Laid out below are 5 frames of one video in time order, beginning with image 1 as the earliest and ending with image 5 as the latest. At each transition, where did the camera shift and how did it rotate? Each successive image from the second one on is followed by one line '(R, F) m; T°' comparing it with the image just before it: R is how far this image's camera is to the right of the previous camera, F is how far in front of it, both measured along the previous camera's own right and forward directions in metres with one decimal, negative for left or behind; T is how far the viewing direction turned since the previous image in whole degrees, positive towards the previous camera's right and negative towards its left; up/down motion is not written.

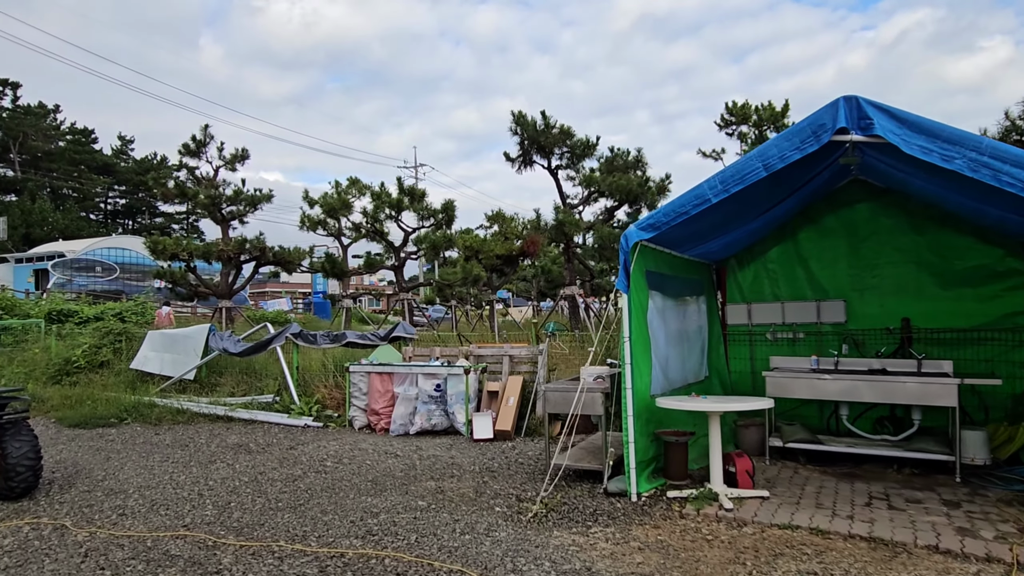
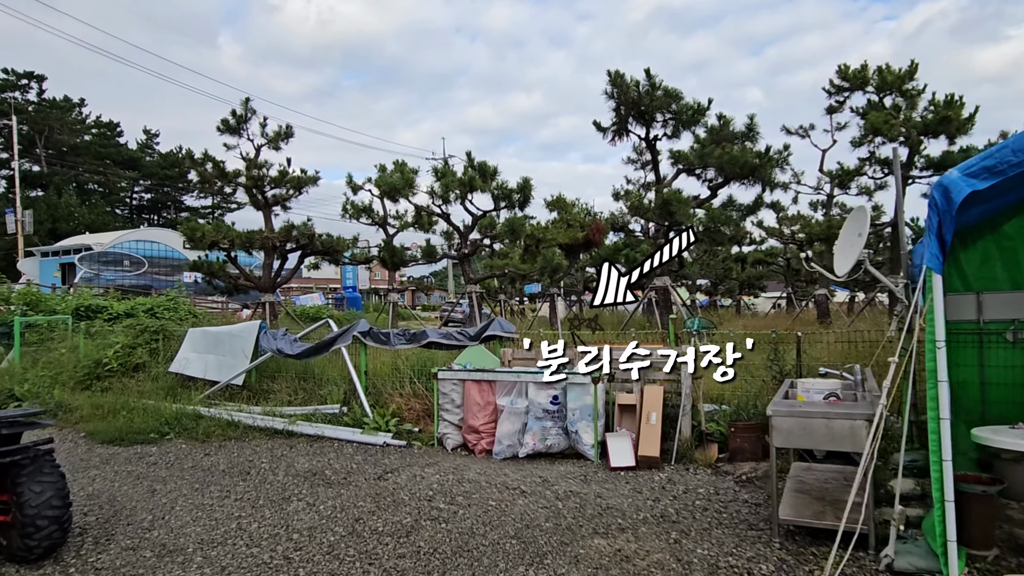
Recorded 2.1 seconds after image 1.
(-0.9, +1.2) m; -2°
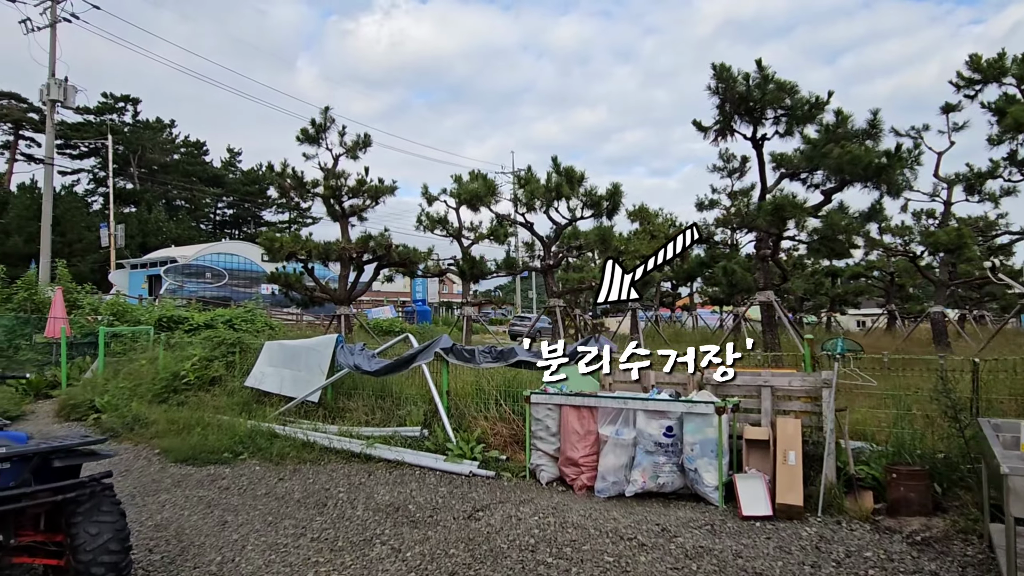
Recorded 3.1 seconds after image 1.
(-0.3, +0.6) m; -6°
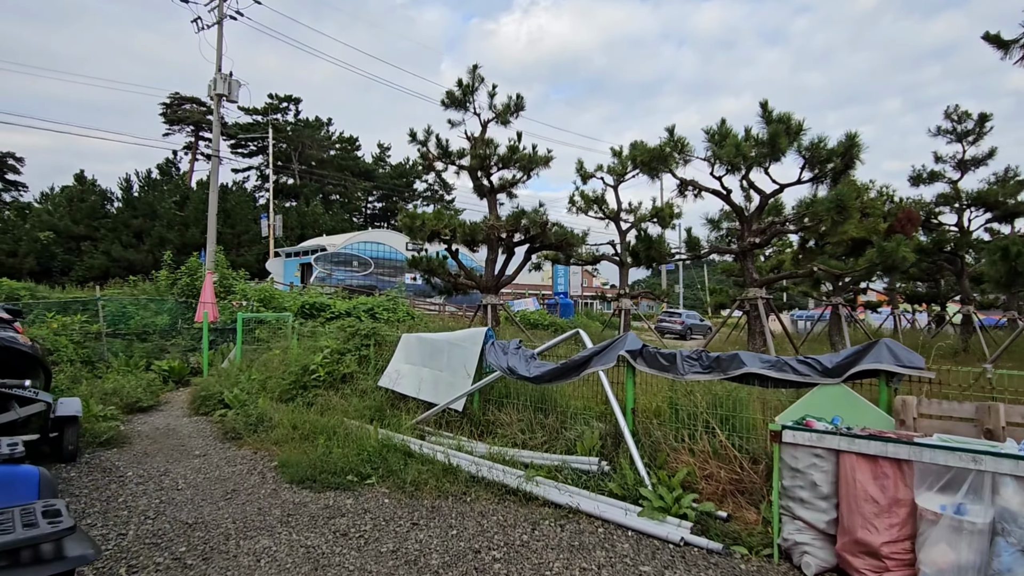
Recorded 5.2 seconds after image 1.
(-0.5, +1.6) m; -12°
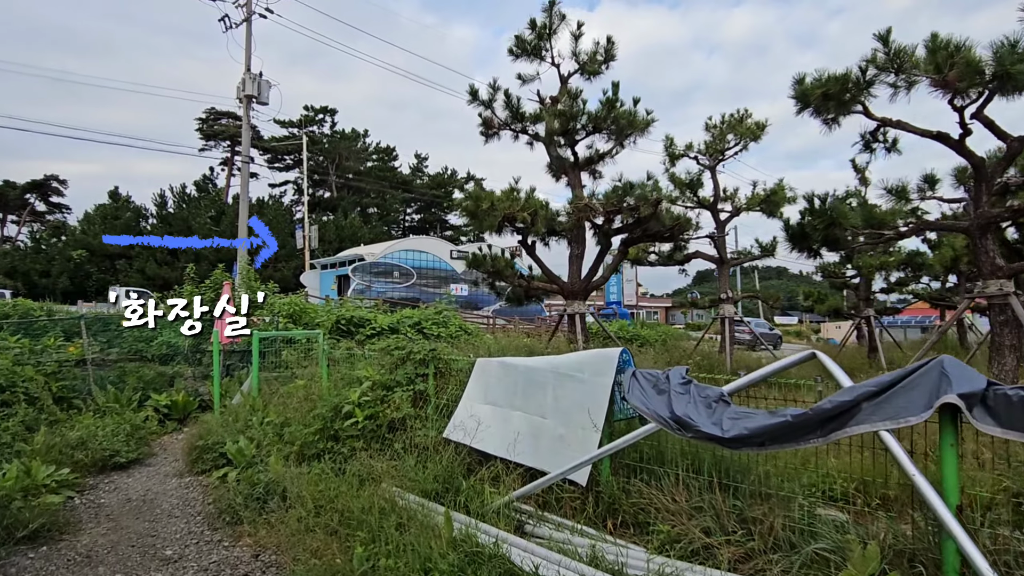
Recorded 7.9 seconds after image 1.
(-0.6, +2.1) m; -3°
